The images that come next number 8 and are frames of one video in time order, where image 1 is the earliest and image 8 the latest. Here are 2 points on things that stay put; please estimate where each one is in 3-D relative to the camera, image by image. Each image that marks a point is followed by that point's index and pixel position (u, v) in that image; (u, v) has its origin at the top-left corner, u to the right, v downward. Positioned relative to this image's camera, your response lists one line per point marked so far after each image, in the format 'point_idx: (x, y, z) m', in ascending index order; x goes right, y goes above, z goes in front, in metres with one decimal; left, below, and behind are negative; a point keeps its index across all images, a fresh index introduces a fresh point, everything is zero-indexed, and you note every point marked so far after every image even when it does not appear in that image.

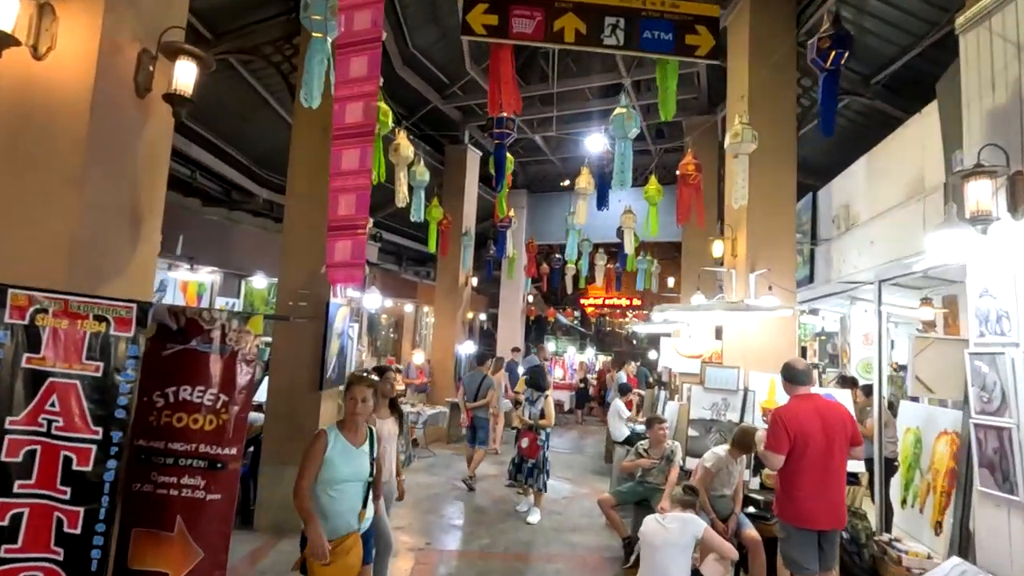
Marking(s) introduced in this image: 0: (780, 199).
0: (+3.0, +1.0, +6.0) m
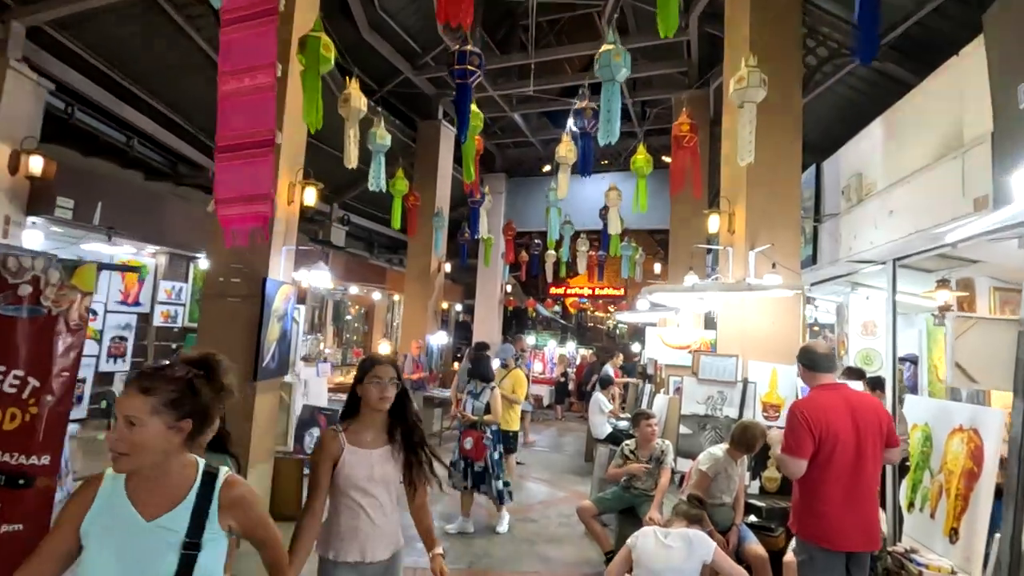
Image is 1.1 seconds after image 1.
0: (+2.7, +1.2, +5.3) m
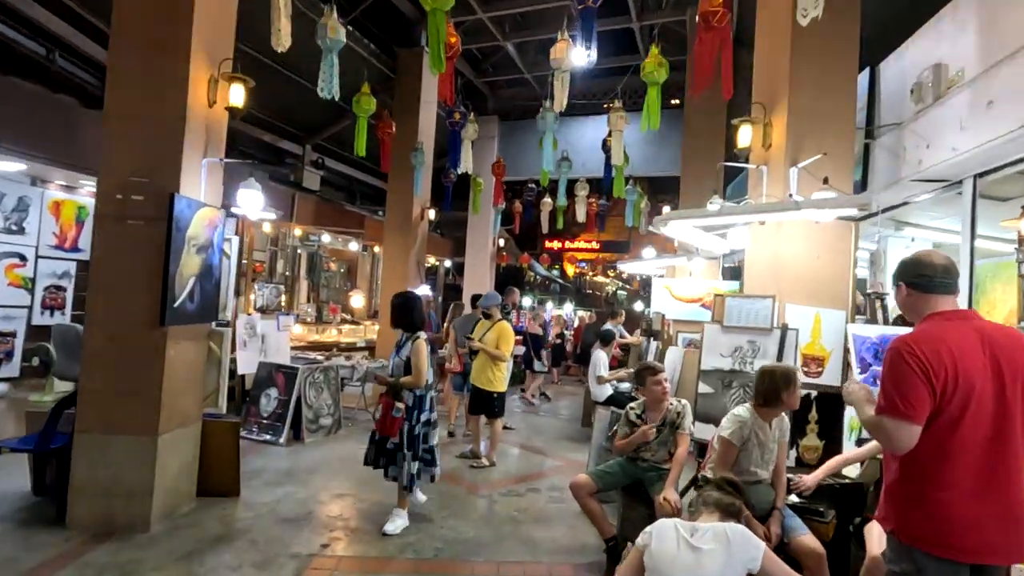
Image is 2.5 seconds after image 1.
0: (+2.6, +1.8, +4.2) m
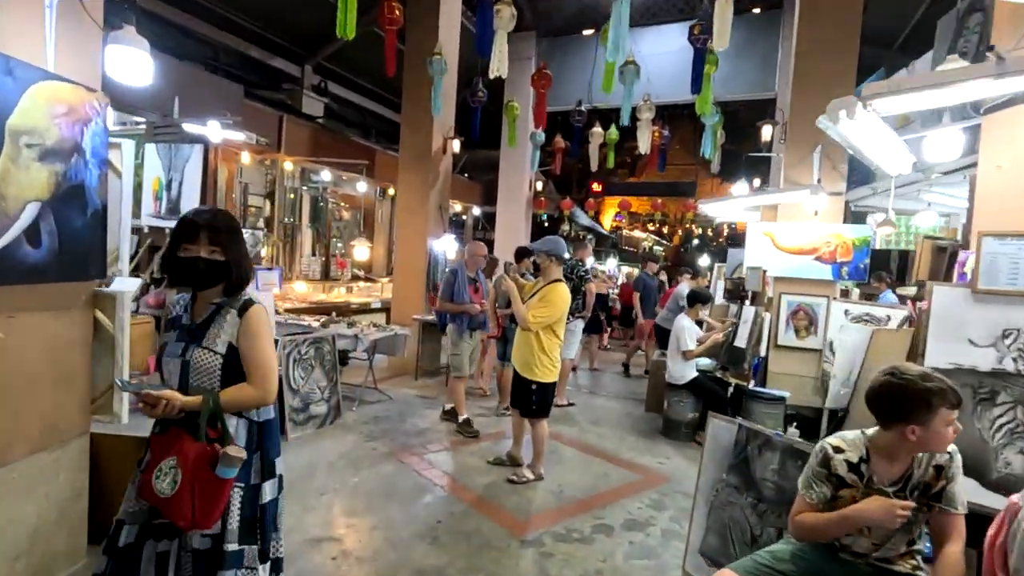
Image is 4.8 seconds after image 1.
0: (+2.9, +2.1, +2.1) m
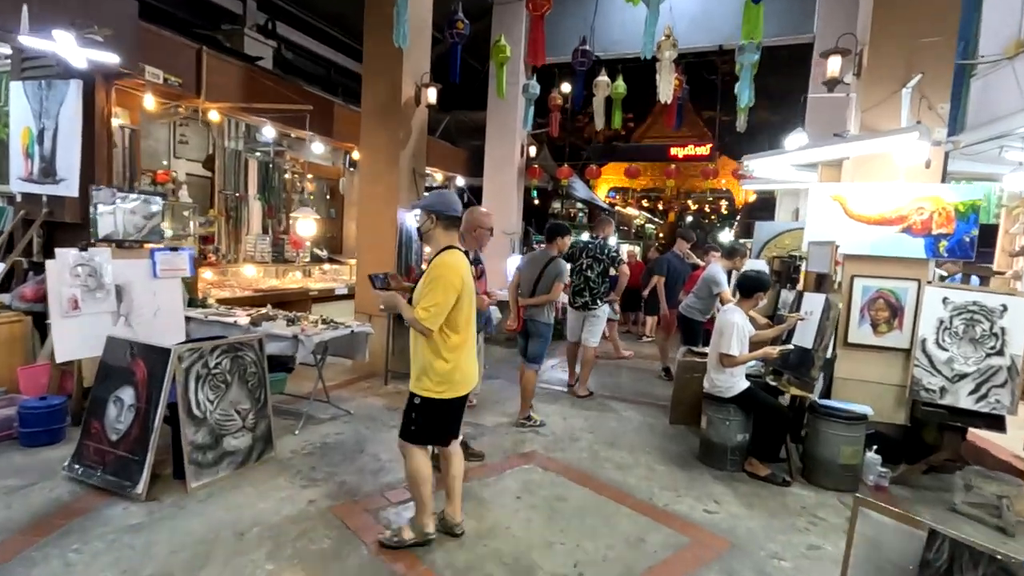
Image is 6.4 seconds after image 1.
0: (+2.9, +2.1, +0.7) m
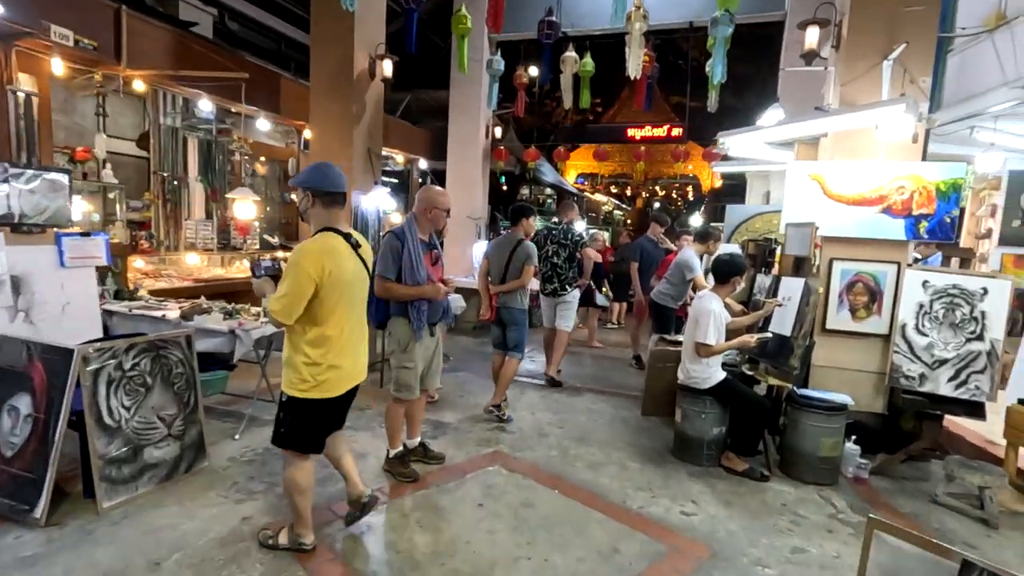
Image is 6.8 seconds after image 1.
0: (+2.8, +2.1, +0.5) m
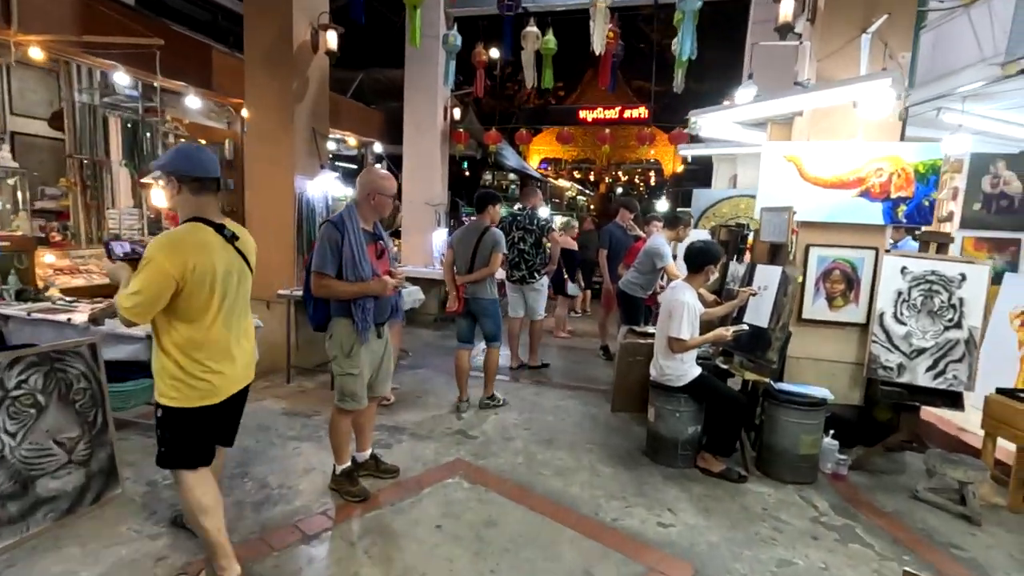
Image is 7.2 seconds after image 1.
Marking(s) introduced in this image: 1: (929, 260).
0: (+2.7, +2.1, +0.2) m
1: (+2.9, +0.2, +3.7) m
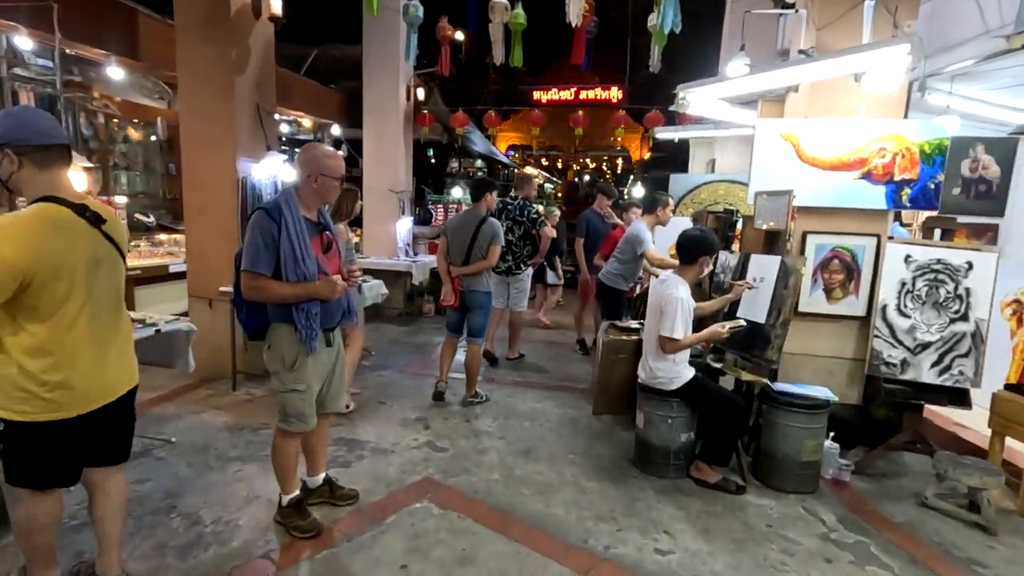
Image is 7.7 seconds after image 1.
0: (+2.7, +2.1, -0.1) m
1: (+2.7, +0.3, +3.5) m
